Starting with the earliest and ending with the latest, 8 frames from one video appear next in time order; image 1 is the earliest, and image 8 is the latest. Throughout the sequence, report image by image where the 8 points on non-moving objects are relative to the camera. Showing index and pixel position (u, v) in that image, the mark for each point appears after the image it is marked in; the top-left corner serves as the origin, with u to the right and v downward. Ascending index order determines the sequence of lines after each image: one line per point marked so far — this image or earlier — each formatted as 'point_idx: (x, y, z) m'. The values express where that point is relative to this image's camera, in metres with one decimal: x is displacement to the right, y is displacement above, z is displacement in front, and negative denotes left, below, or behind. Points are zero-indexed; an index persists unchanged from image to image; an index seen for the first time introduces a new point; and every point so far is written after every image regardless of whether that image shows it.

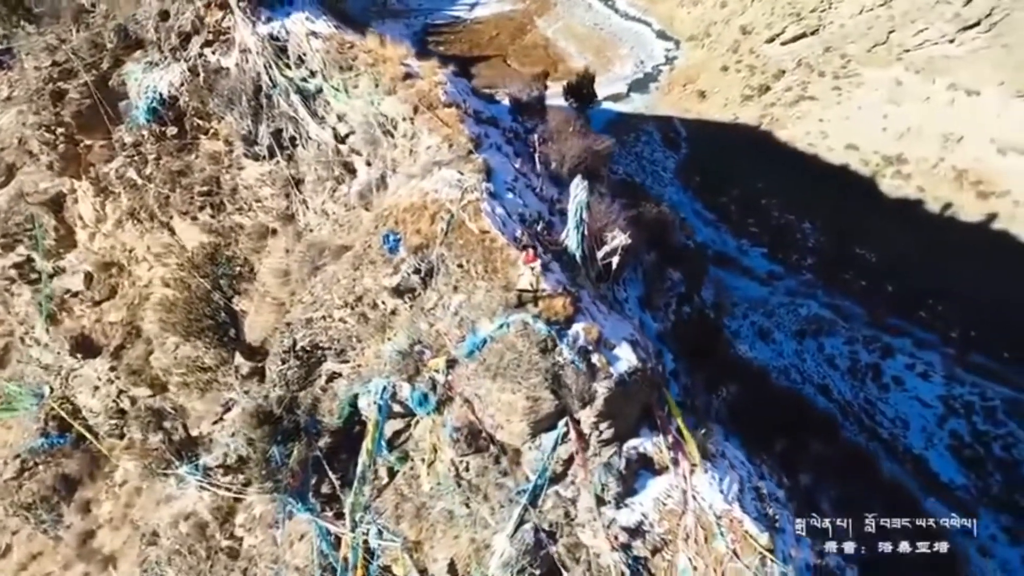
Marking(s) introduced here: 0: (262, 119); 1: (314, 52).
0: (-3.9, +2.6, +11.0) m
1: (-3.1, +3.7, +11.0) m
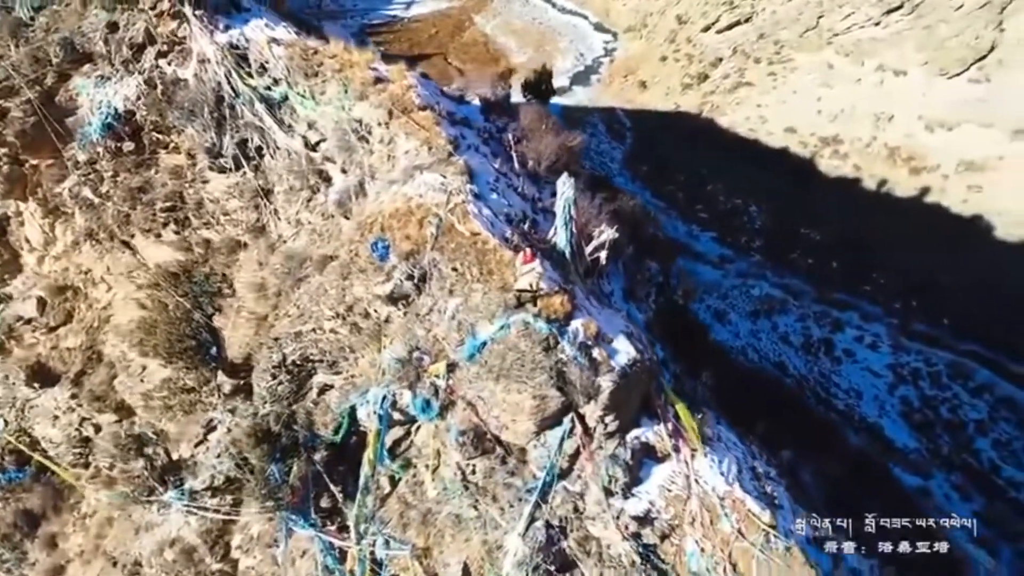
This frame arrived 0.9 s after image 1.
0: (-4.4, +2.4, +10.7) m
1: (-3.6, +3.5, +10.8) m
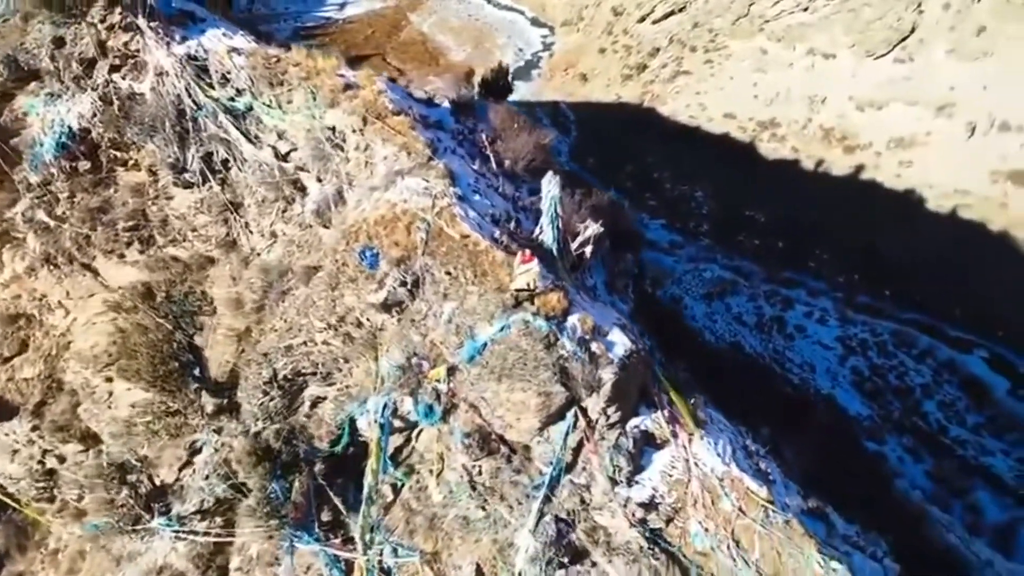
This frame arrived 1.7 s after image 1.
0: (-4.8, +2.1, +10.4) m
1: (-4.1, +3.2, +10.6) m
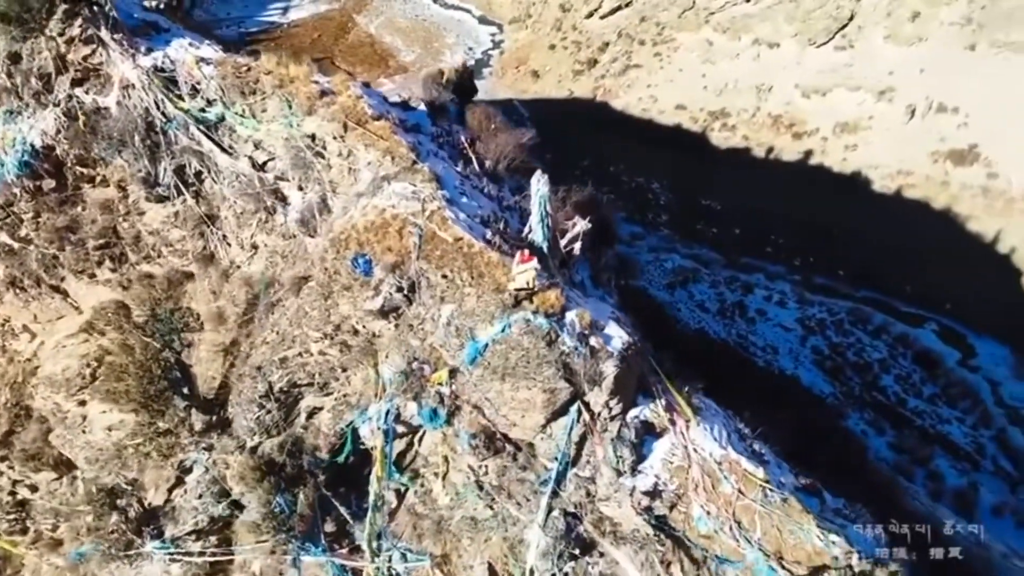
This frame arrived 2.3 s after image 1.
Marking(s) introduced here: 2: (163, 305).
0: (-5.0, +1.9, +10.2) m
1: (-4.4, +3.0, +10.4) m
2: (-4.9, -0.2, +9.9) m
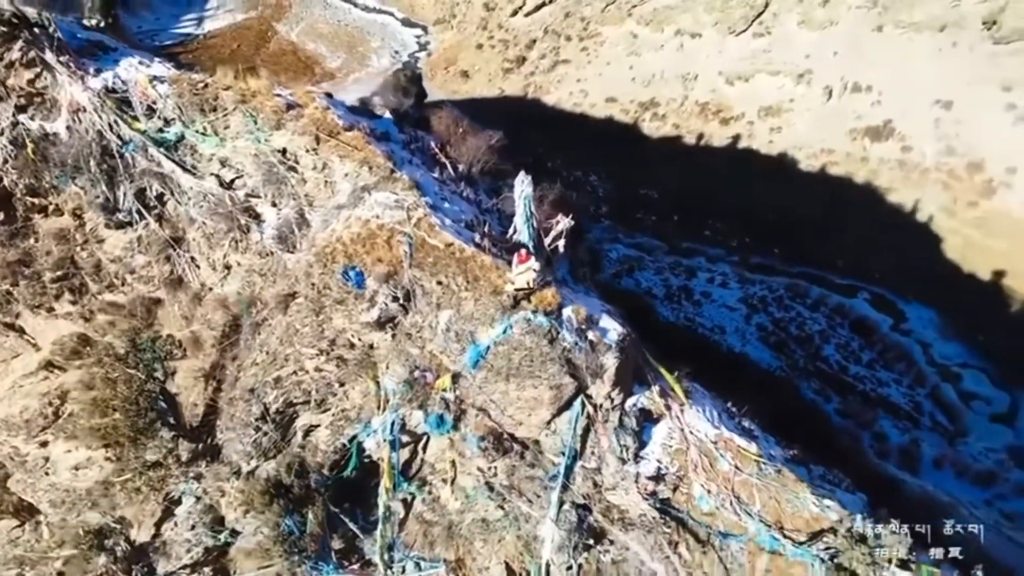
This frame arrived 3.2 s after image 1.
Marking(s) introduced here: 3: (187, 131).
0: (-5.4, +1.5, +9.8) m
1: (-4.9, +2.7, +10.1) m
2: (-5.0, -0.6, +9.5) m
3: (-4.5, +2.2, +10.0) m
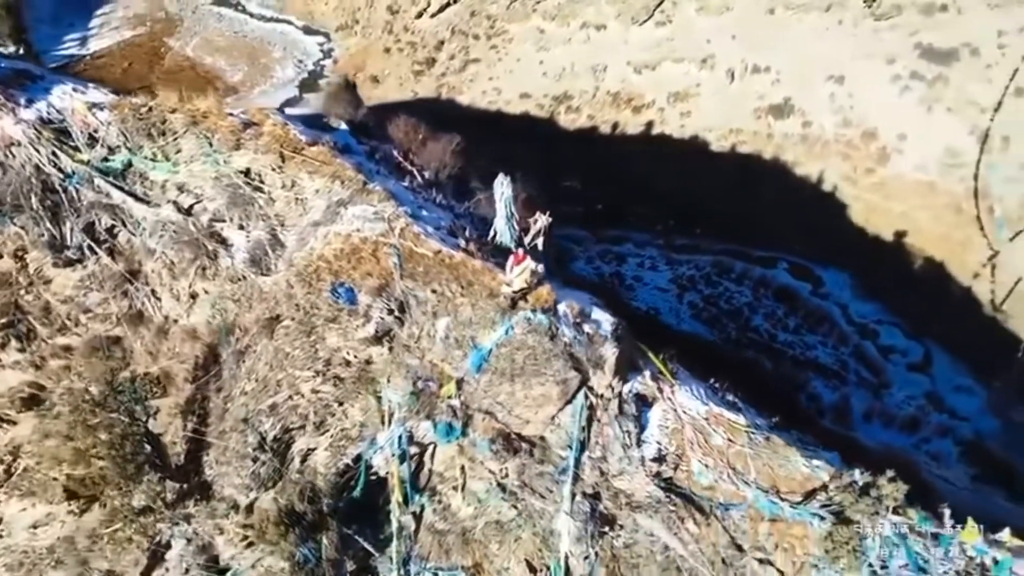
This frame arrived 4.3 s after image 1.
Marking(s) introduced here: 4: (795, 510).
0: (-5.8, +0.9, +9.3) m
1: (-5.4, +2.2, +9.5) m
2: (-5.1, -1.1, +9.0) m
3: (-5.0, +1.7, +9.5) m
4: (+3.2, -2.6, +8.2) m
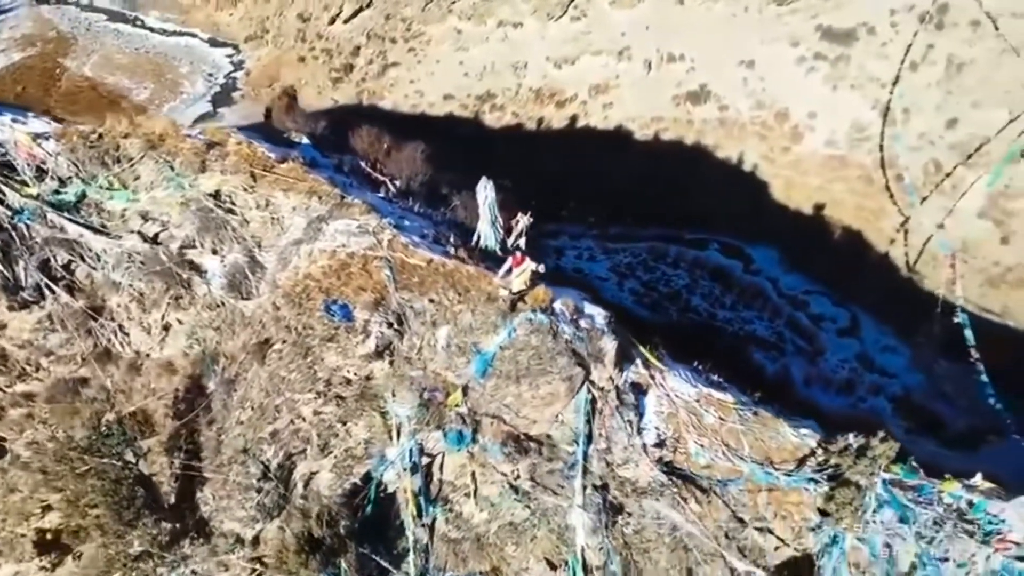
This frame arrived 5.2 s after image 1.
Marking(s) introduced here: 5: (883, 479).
0: (-6.0, +0.4, +8.7) m
1: (-5.7, +1.7, +9.0) m
2: (-5.1, -1.6, +8.5) m
3: (-5.3, +1.3, +9.0) m
4: (+3.4, -2.3, +8.6) m
5: (+4.4, -2.3, +8.5) m
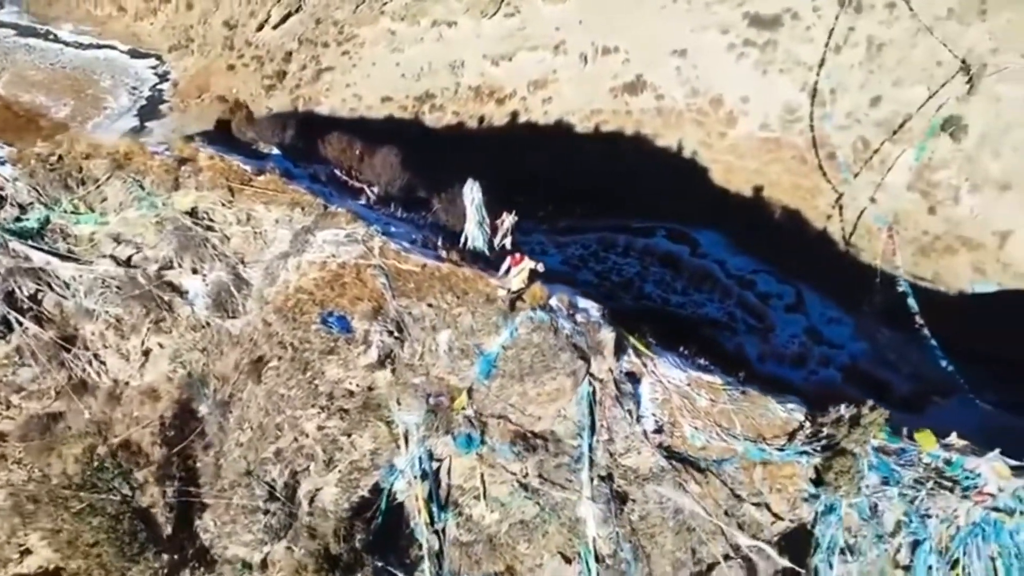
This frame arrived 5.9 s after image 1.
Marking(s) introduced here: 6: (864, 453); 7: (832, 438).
0: (-6.0, 0.0, +8.2) m
1: (-5.9, +1.3, +8.6) m
2: (-5.1, -1.9, +8.1) m
3: (-5.4, +0.9, +8.6) m
4: (+3.4, -2.0, +8.9) m
5: (+4.5, -2.0, +8.9) m
6: (+4.3, -2.0, +8.8) m
7: (+4.0, -1.9, +9.0) m
